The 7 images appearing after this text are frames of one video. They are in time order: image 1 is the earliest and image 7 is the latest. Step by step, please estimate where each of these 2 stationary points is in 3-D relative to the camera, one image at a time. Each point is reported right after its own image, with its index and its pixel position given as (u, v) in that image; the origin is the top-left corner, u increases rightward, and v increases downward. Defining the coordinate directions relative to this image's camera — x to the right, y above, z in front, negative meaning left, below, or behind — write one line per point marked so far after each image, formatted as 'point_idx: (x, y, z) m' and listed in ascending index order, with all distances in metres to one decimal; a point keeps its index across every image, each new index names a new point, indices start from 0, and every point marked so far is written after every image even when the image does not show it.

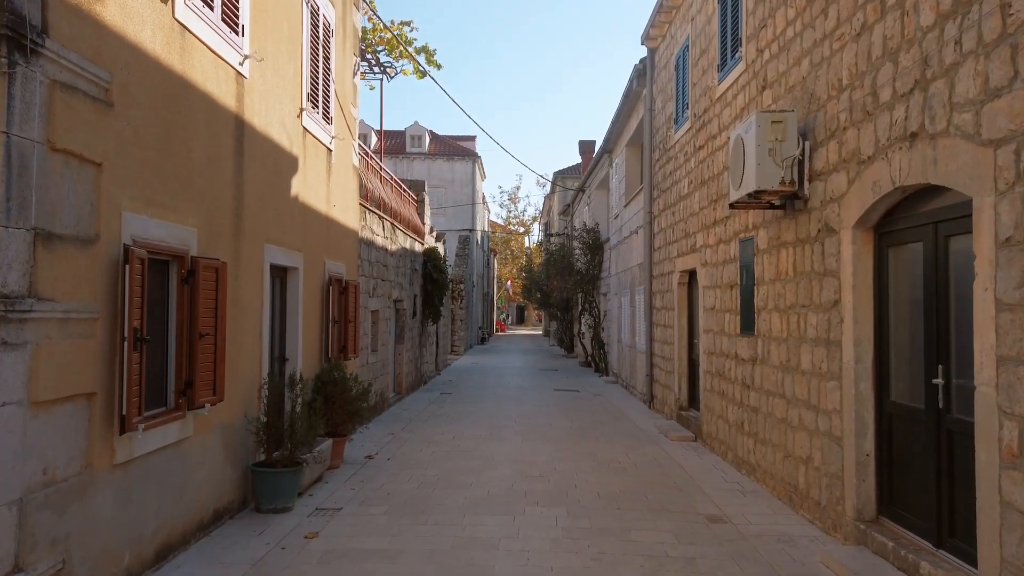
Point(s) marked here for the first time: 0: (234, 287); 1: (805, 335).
0: (-1.8, 0.0, +5.0) m
1: (+2.0, -0.3, +5.1) m
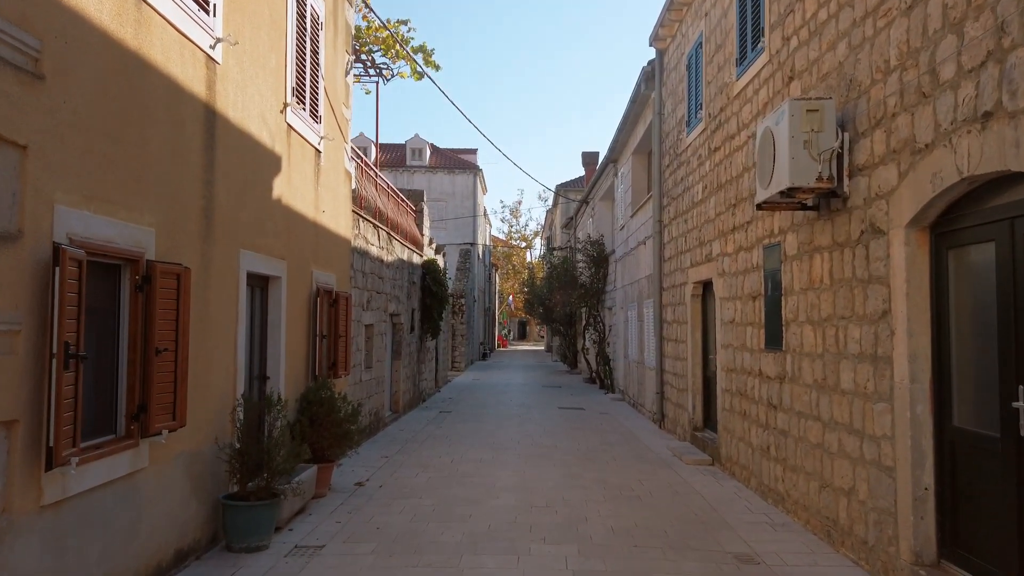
0: (-1.8, -0.1, +4.4) m
1: (+2.0, -0.4, +4.6) m
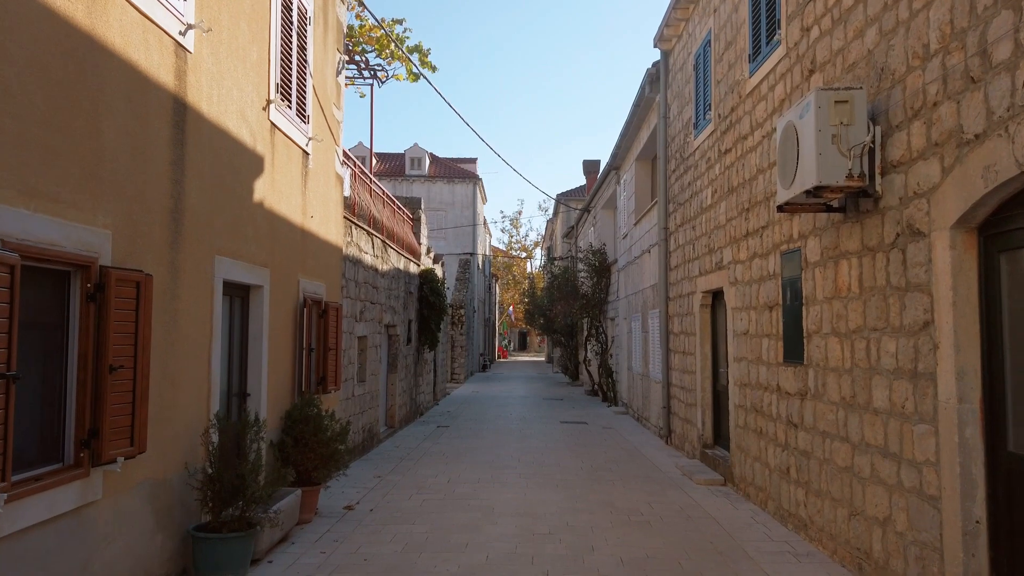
0: (-1.8, -0.1, +4.0) m
1: (+2.0, -0.4, +4.2) m
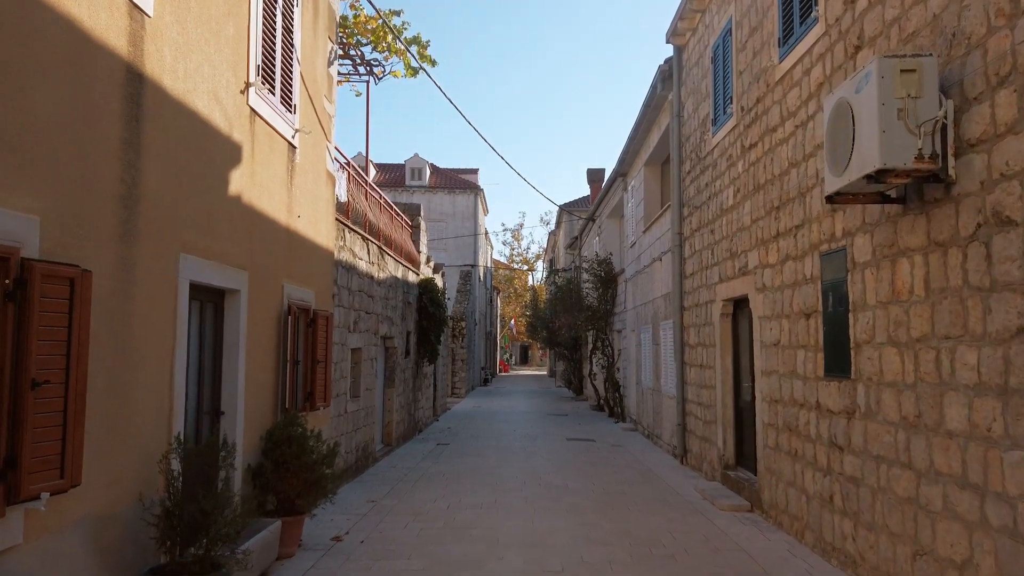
0: (-1.8, -0.1, +3.4) m
1: (+2.1, -0.4, +3.5) m
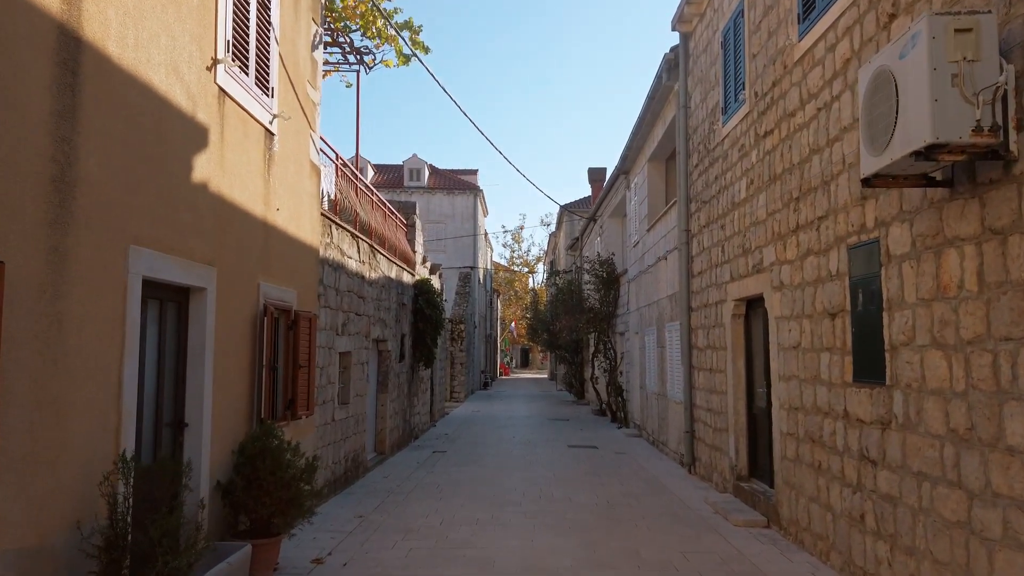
0: (-1.8, -0.1, +3.0) m
1: (+2.0, -0.4, +3.1) m
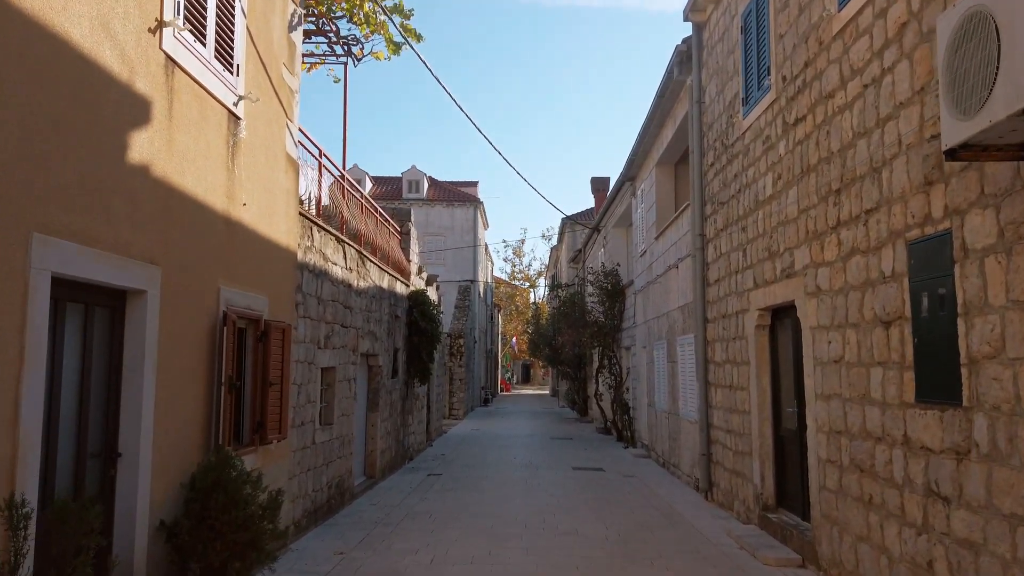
0: (-1.8, -0.1, +2.3) m
1: (+2.0, -0.4, +2.3) m
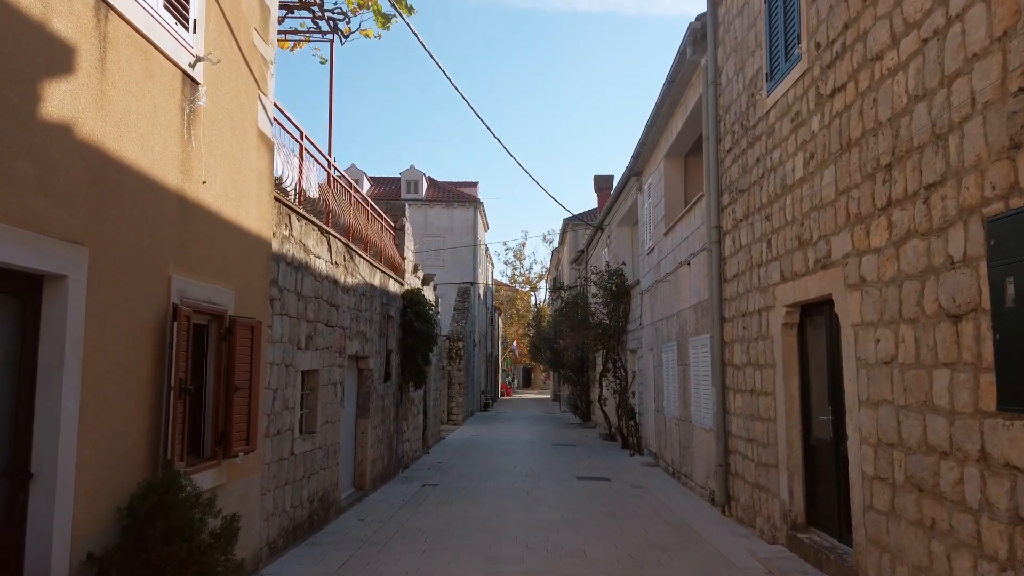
0: (-1.8, 0.0, +1.6) m
1: (+2.0, -0.3, +1.7) m
